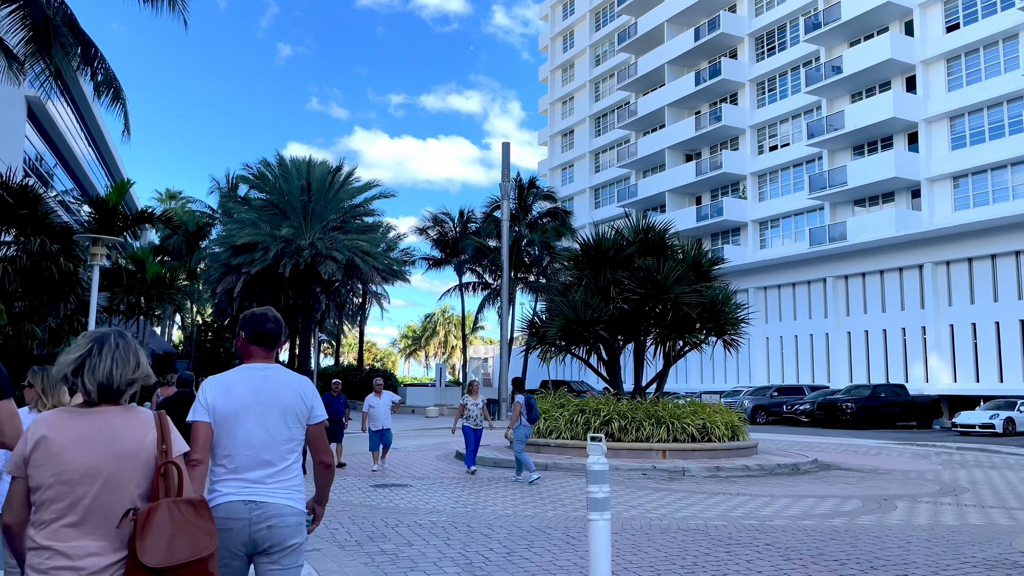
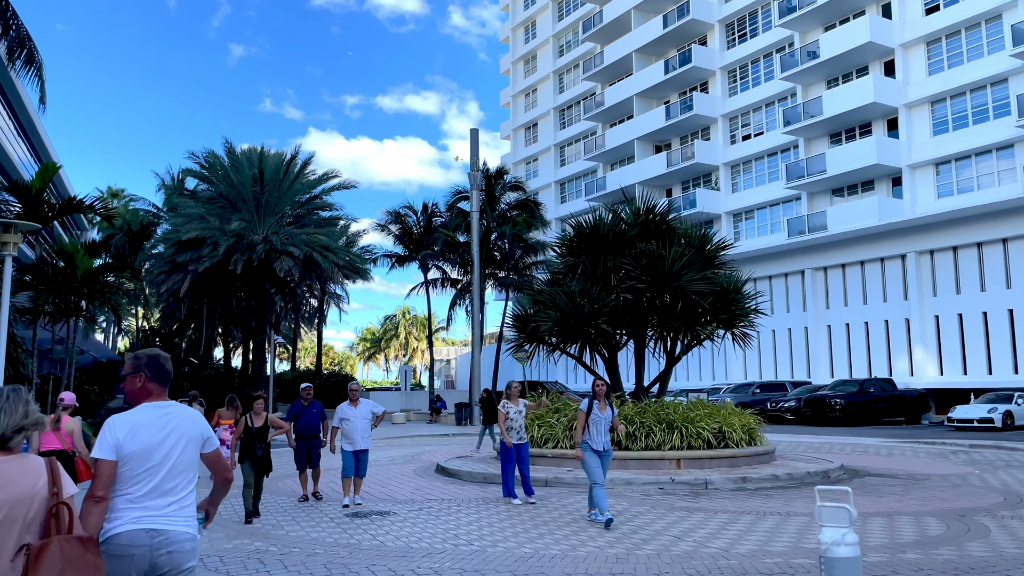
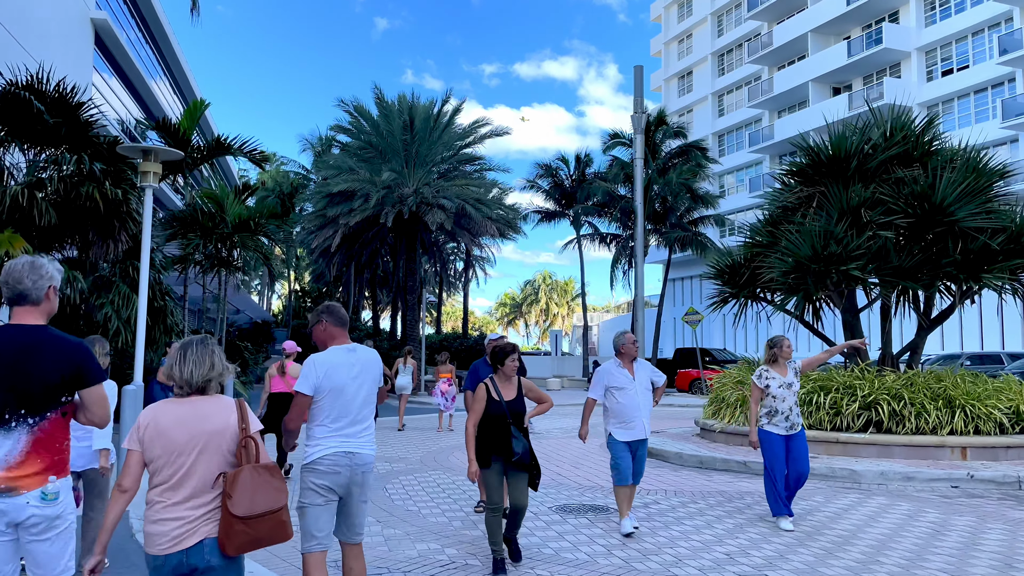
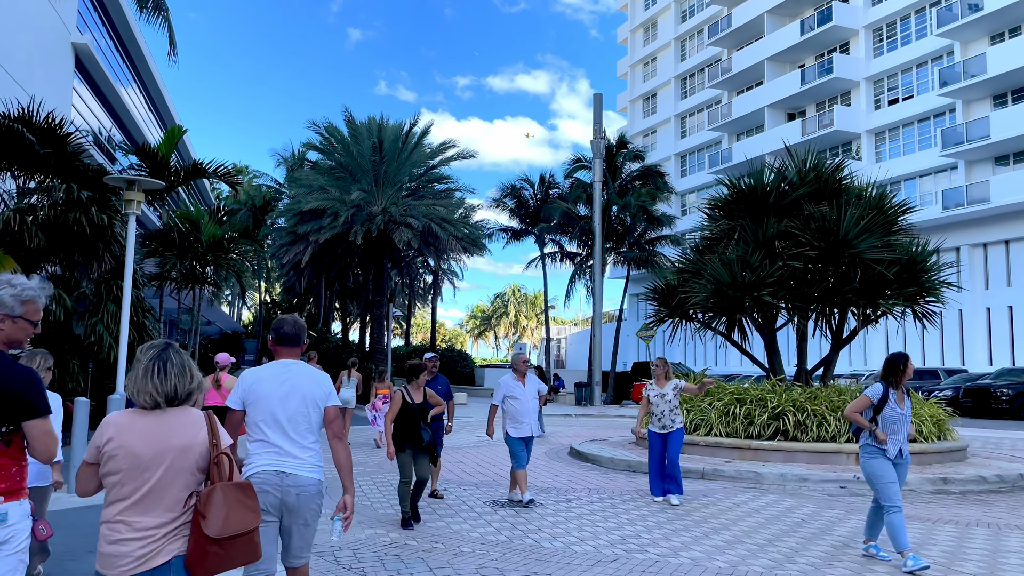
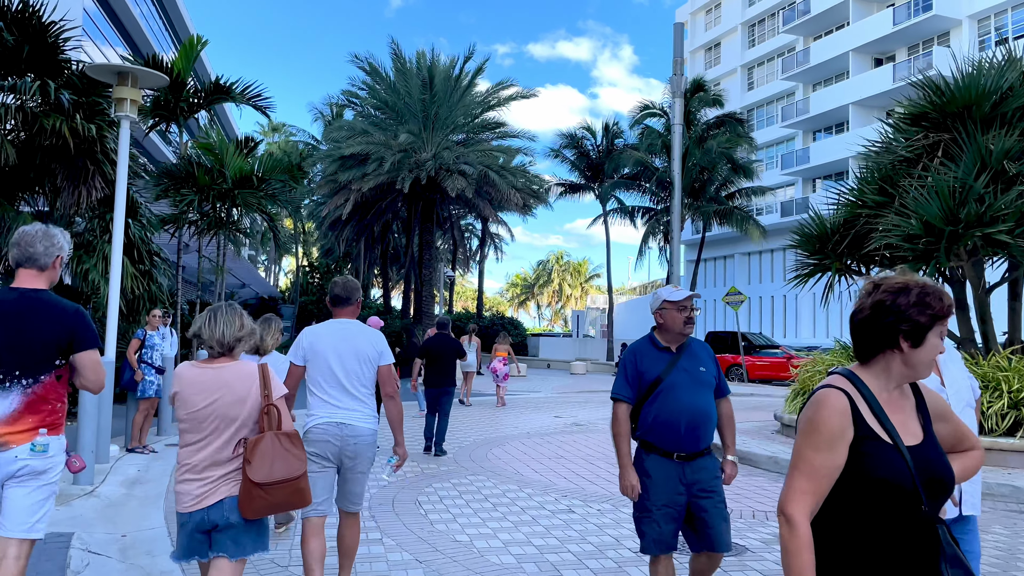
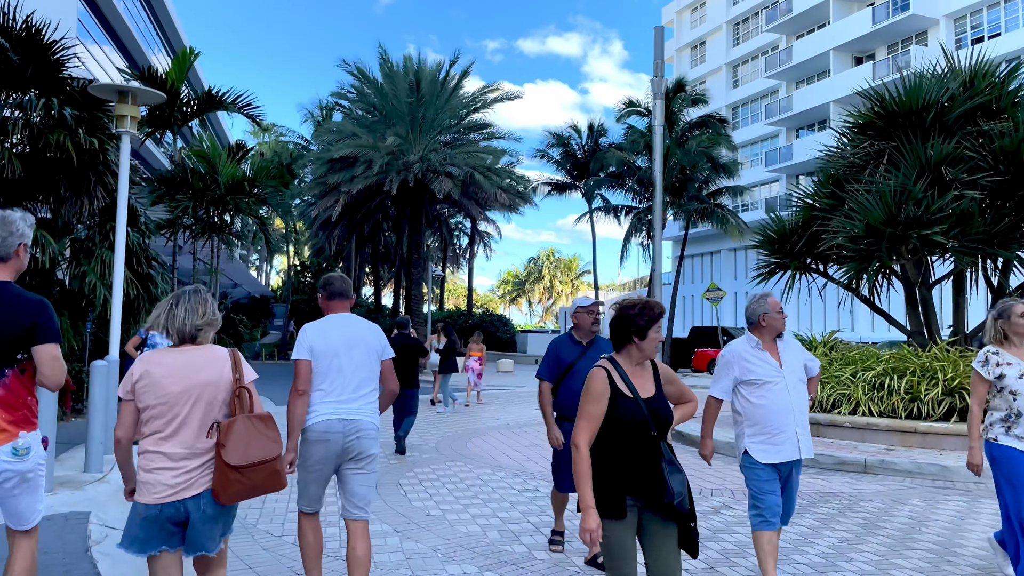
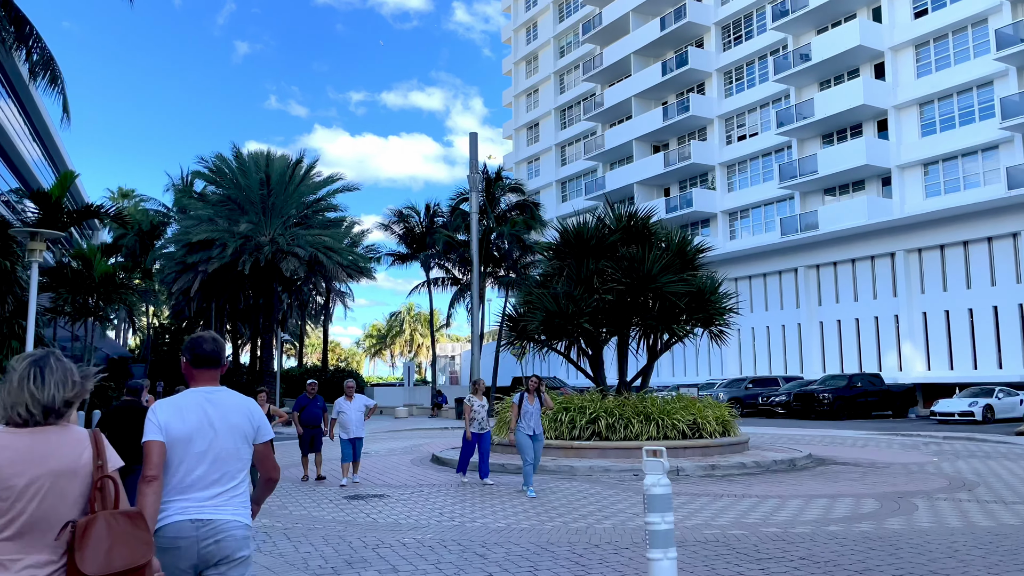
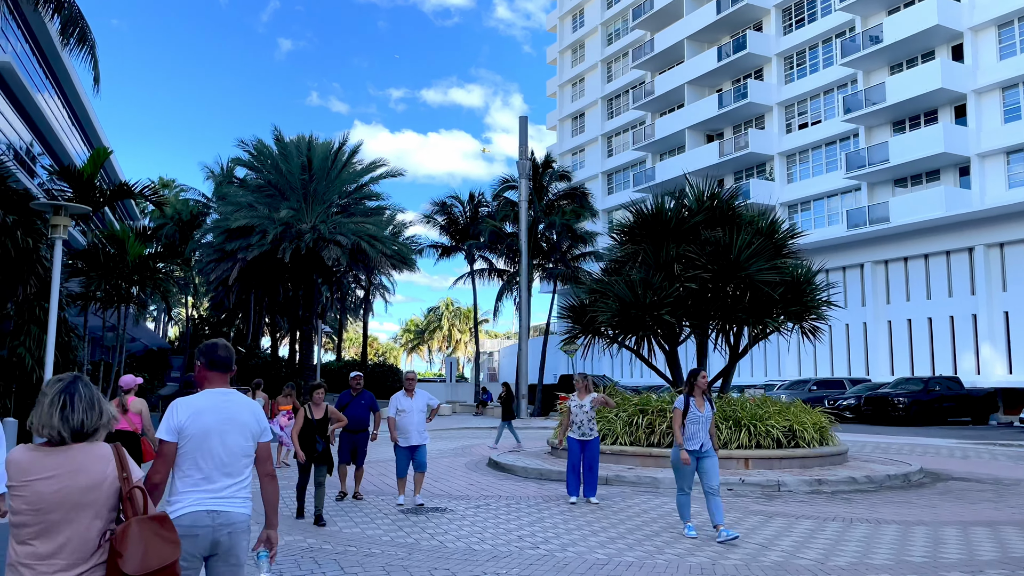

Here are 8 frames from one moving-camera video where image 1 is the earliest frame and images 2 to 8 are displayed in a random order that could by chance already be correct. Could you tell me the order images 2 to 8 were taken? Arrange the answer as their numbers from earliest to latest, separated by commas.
7, 2, 8, 4, 3, 6, 5
